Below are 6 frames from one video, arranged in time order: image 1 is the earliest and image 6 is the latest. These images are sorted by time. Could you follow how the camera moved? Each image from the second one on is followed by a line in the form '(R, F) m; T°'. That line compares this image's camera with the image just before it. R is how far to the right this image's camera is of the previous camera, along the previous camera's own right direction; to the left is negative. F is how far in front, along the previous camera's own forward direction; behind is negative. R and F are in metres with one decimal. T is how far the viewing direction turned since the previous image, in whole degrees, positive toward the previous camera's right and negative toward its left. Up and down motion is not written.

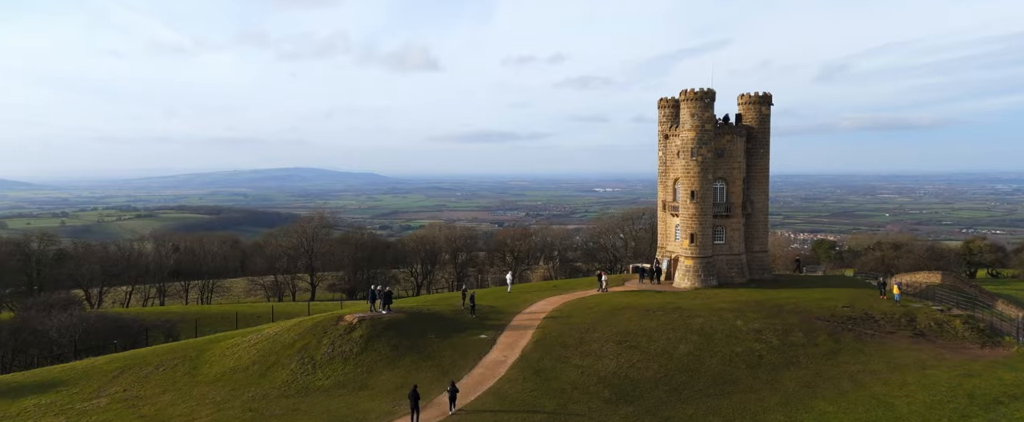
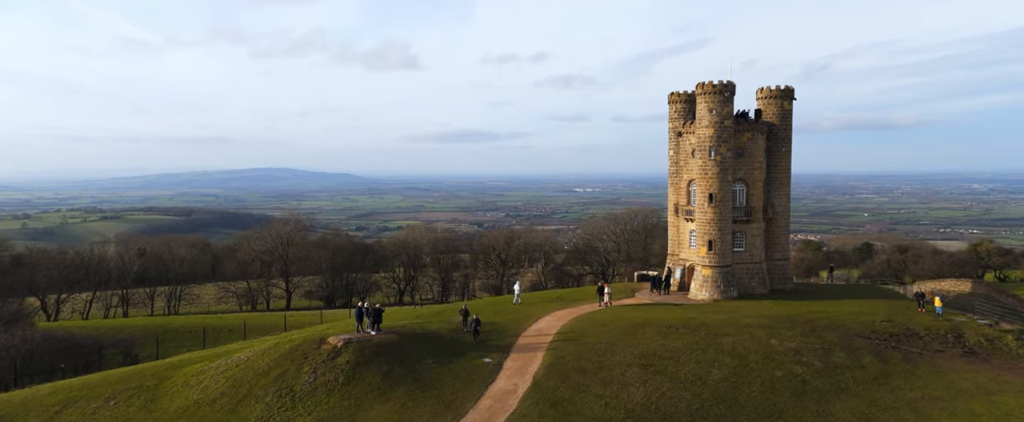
(-1.5, +5.5) m; +2°
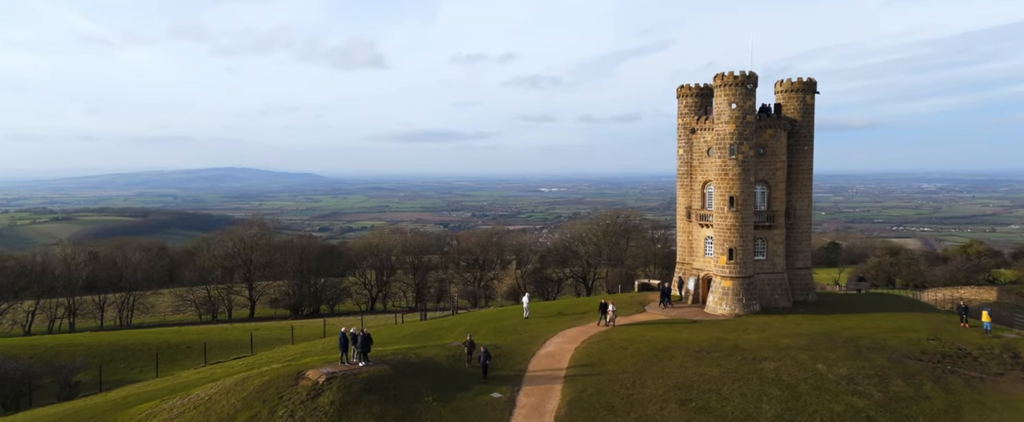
(-2.0, +5.9) m; +3°
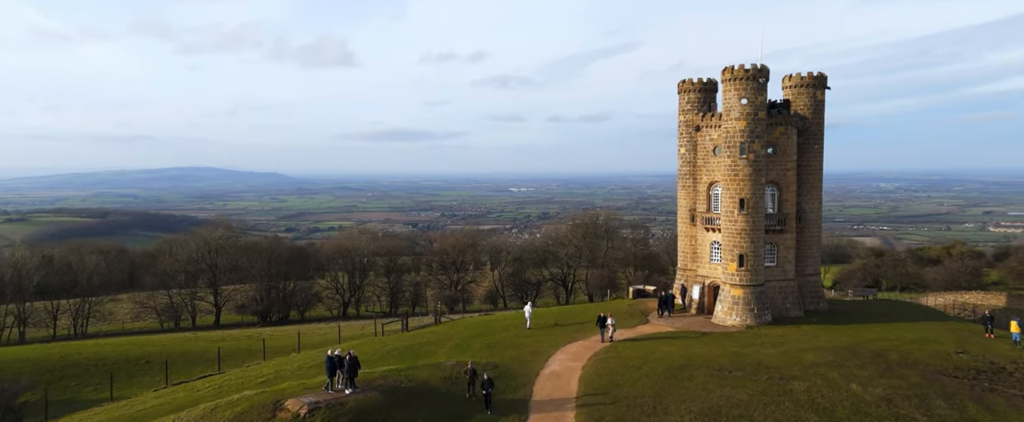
(-1.4, +3.8) m; +2°
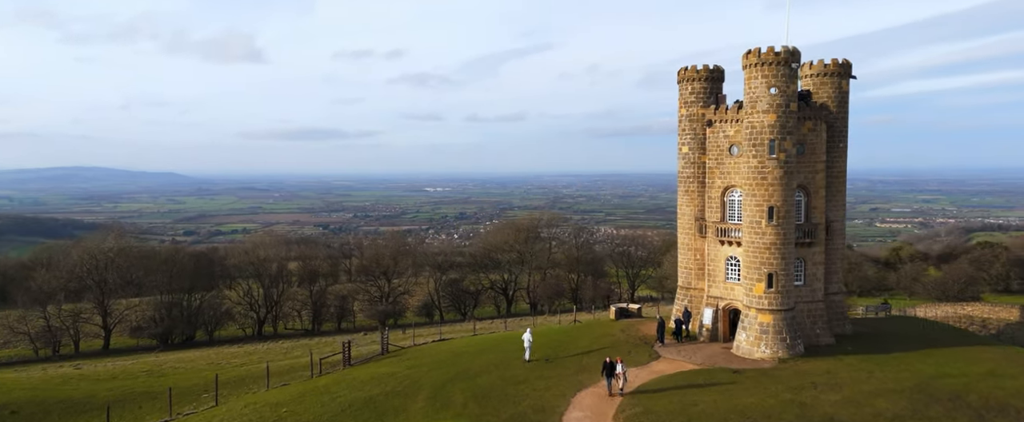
(-3.1, +8.8) m; +6°
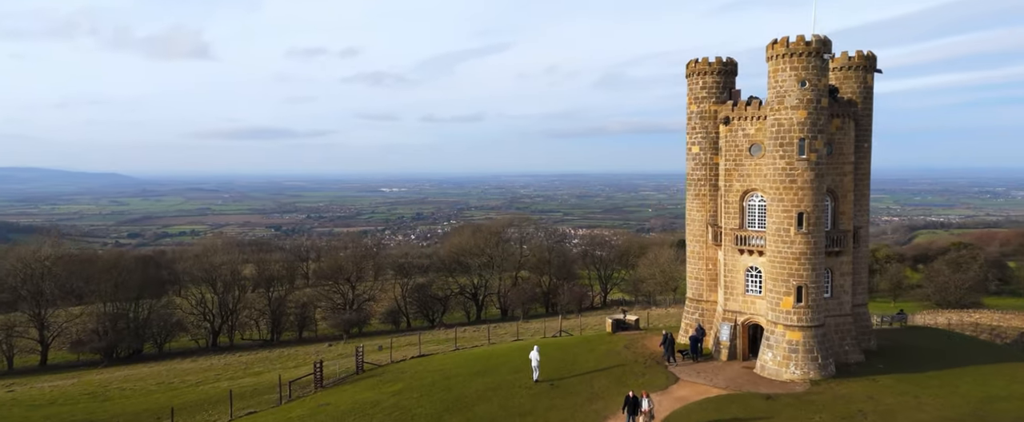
(-1.9, +4.3) m; +3°
